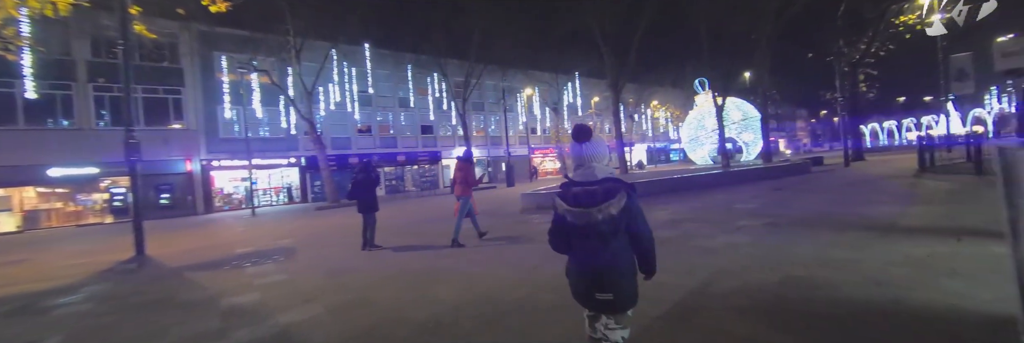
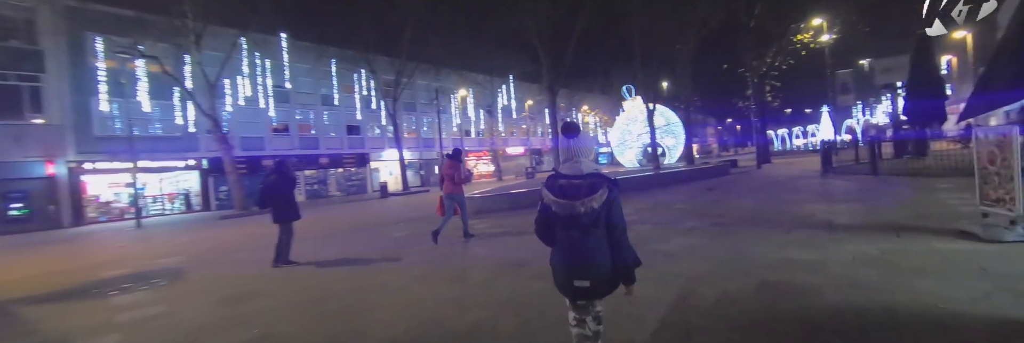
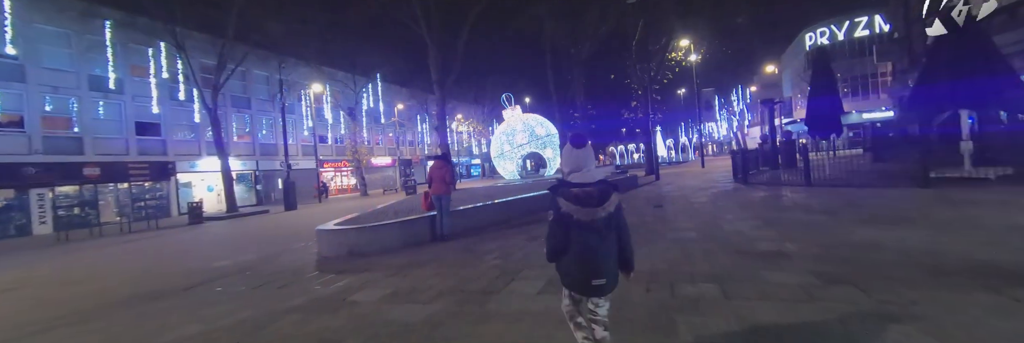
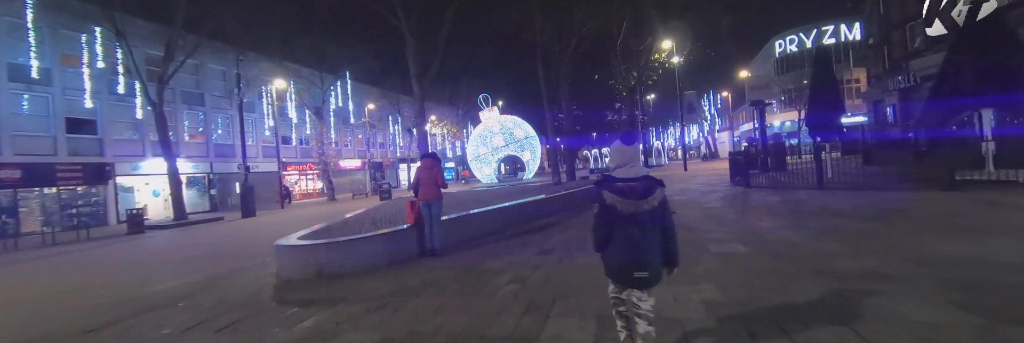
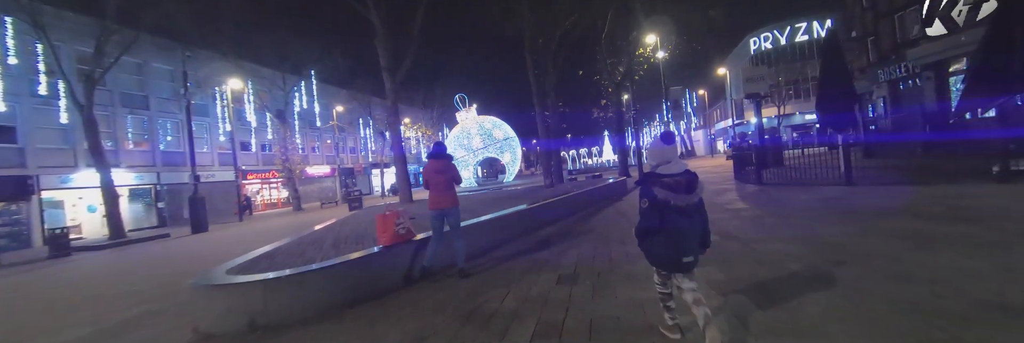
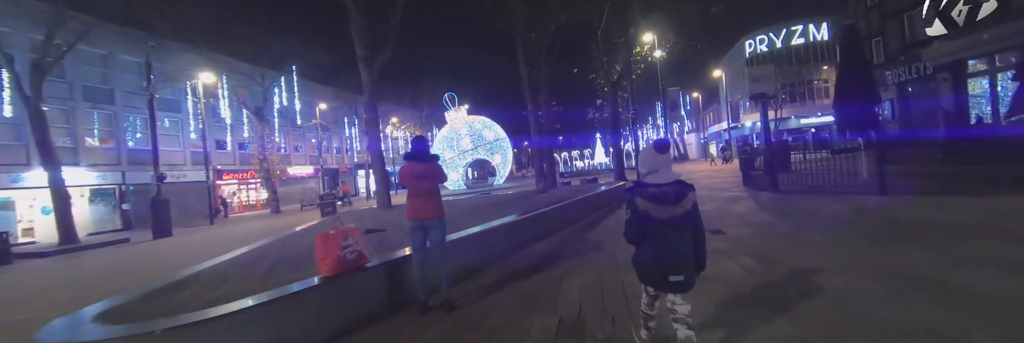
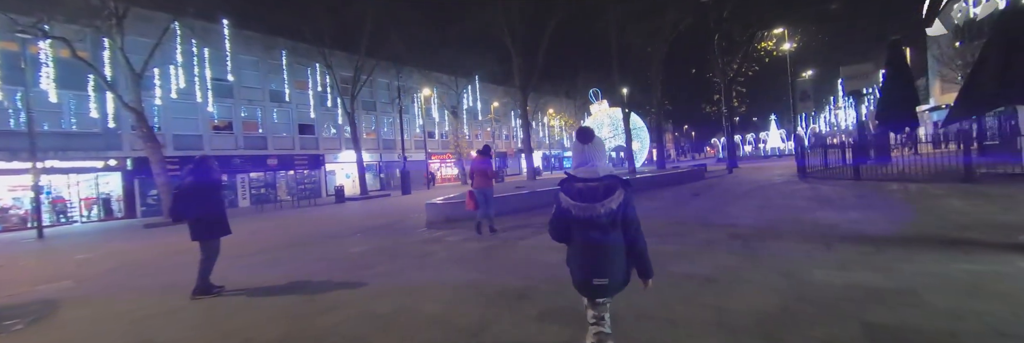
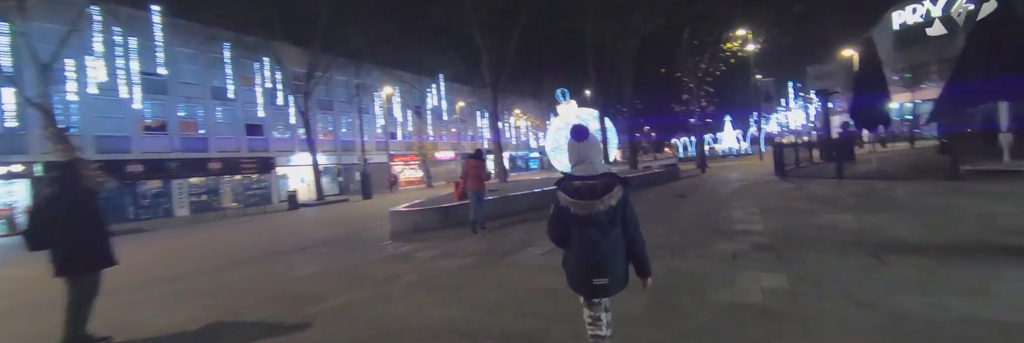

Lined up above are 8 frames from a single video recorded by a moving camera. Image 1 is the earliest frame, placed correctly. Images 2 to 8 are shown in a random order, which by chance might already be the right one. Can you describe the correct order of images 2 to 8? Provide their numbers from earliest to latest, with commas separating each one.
2, 7, 8, 3, 4, 5, 6
